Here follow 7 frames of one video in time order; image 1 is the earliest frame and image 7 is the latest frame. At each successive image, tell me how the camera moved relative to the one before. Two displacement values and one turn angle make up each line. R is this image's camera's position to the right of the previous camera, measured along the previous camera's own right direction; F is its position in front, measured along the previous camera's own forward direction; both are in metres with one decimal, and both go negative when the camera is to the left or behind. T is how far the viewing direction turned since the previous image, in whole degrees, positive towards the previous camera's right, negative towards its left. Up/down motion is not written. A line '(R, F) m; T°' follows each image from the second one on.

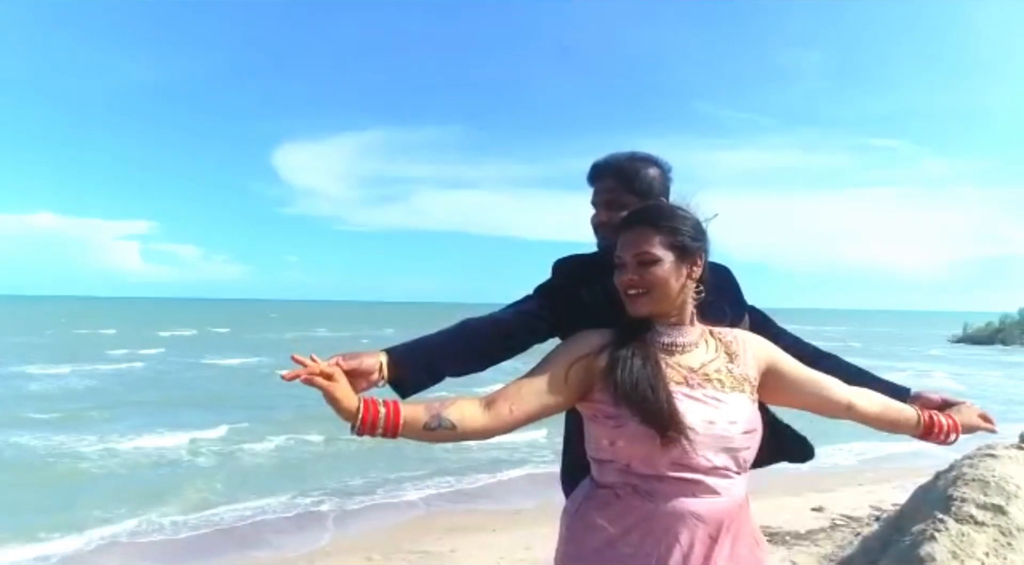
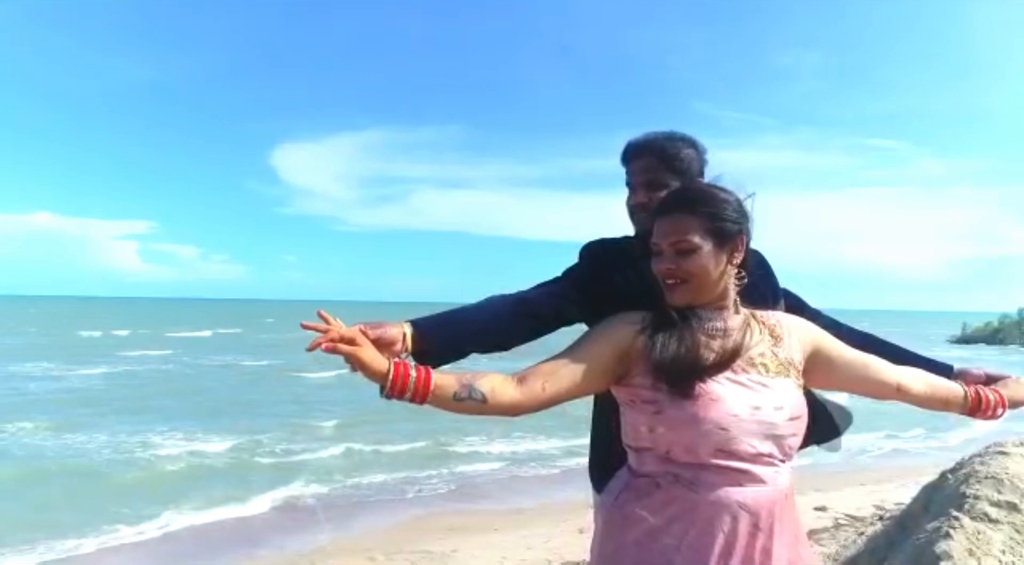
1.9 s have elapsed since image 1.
(0.0, 0.0) m; 0°
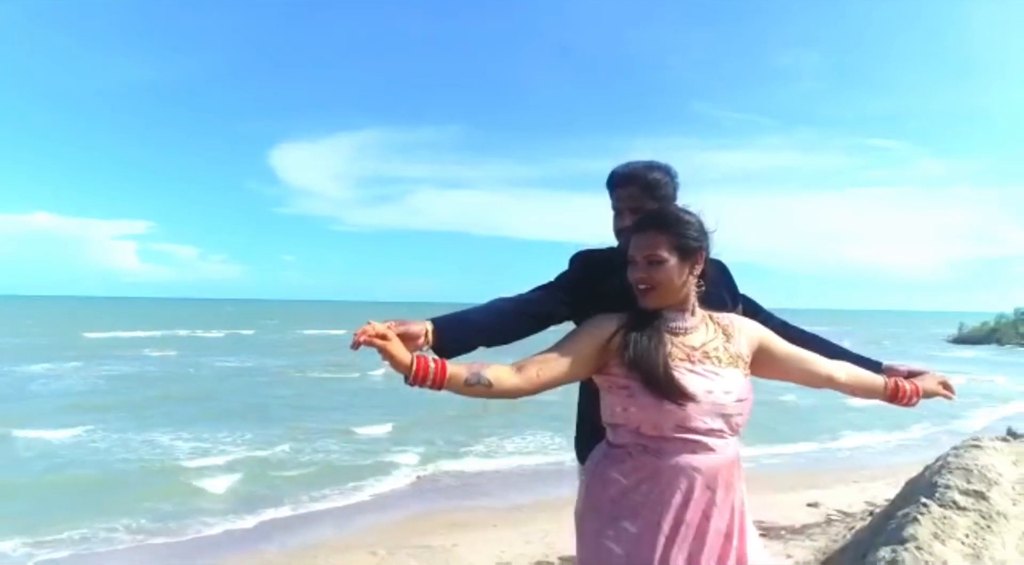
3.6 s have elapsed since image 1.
(0.0, -0.3) m; 0°
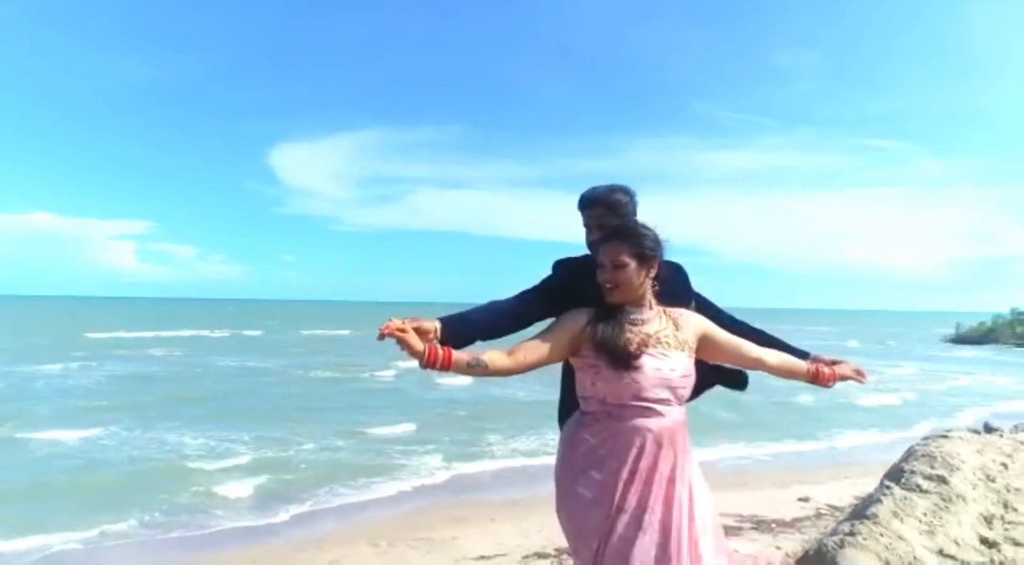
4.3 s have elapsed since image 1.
(0.0, -0.4) m; 0°
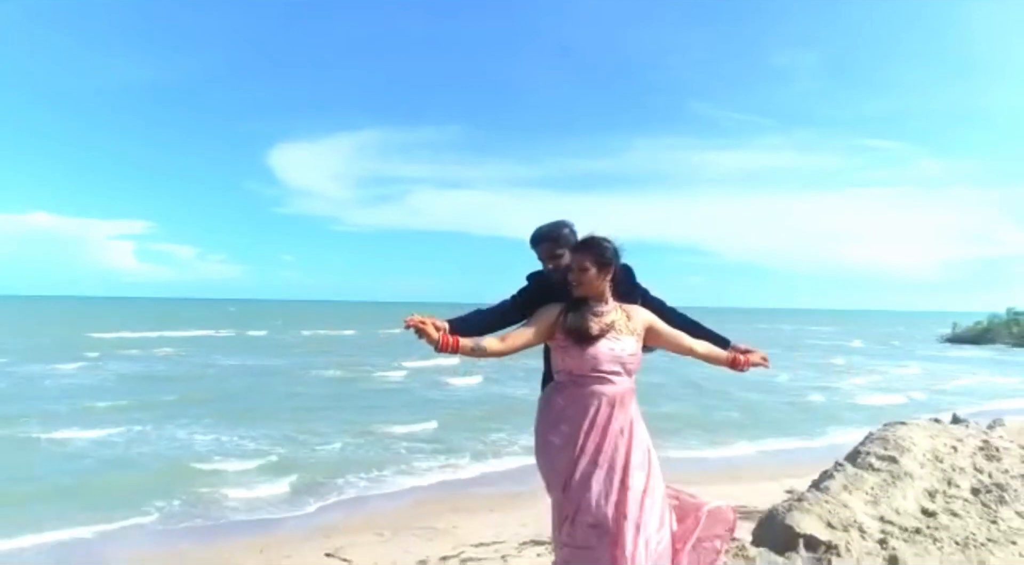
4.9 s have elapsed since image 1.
(0.0, -0.5) m; 0°
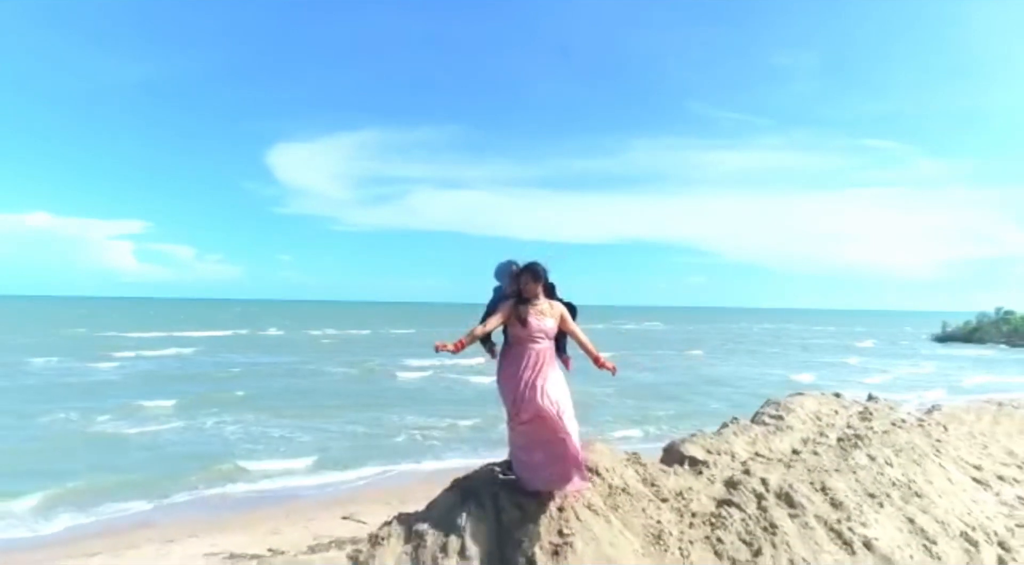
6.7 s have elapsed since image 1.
(-0.7, -0.5) m; 0°
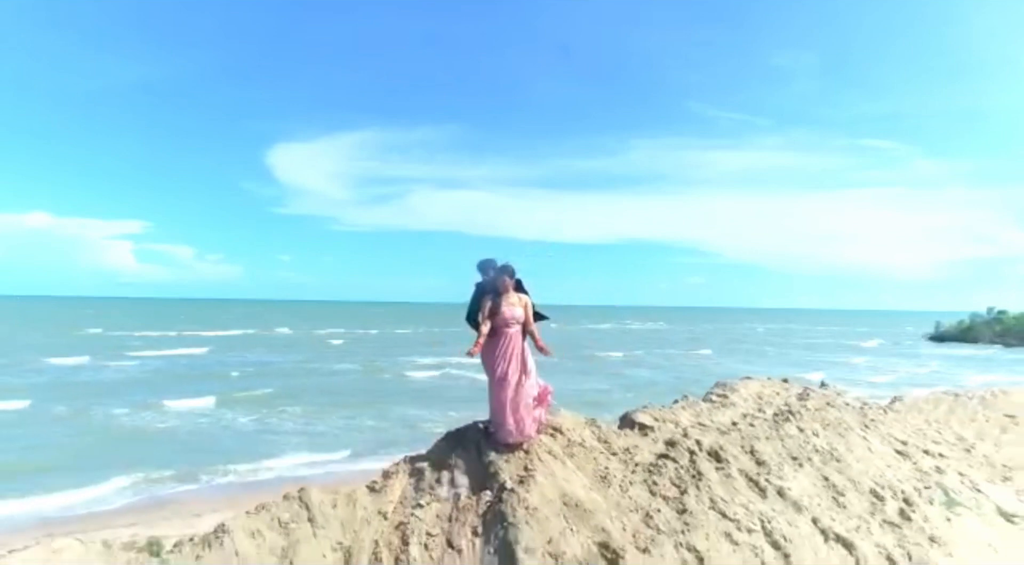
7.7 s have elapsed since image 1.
(+0.2, -1.8) m; 0°
